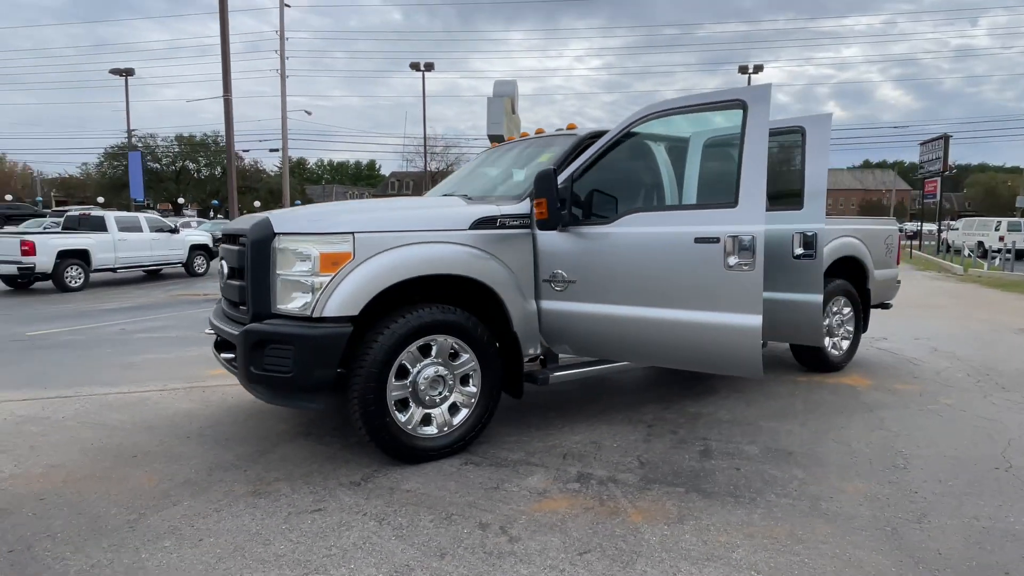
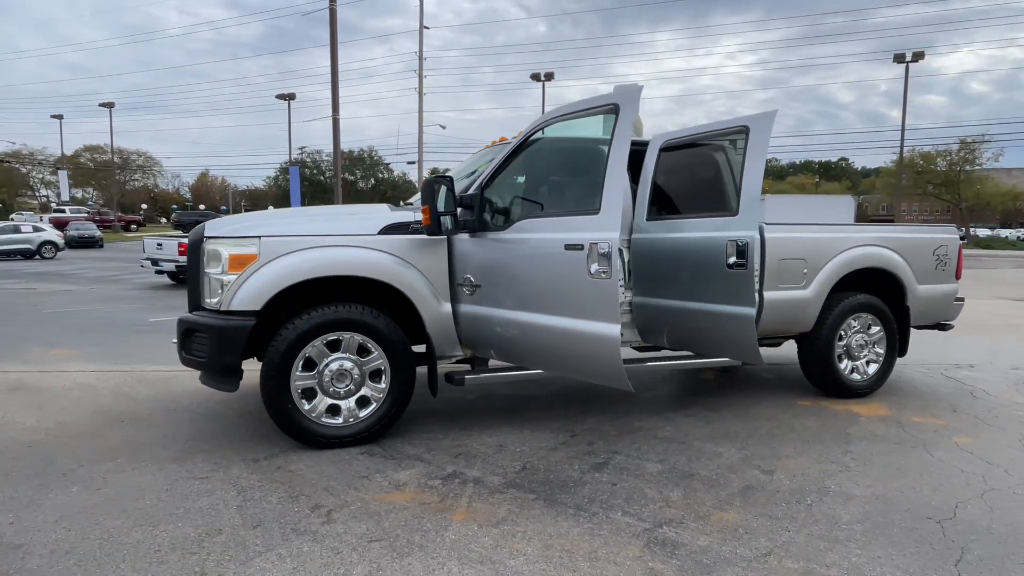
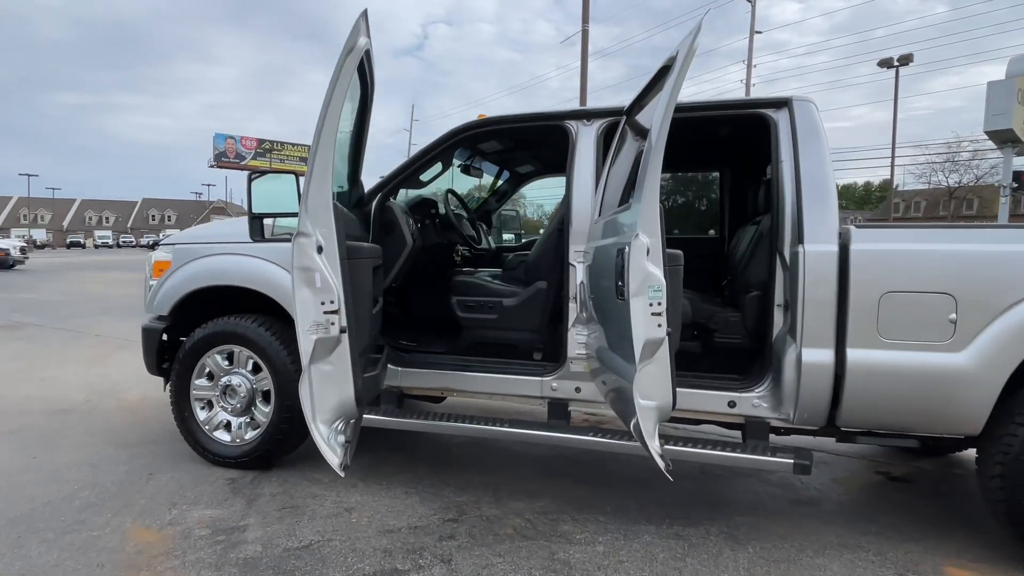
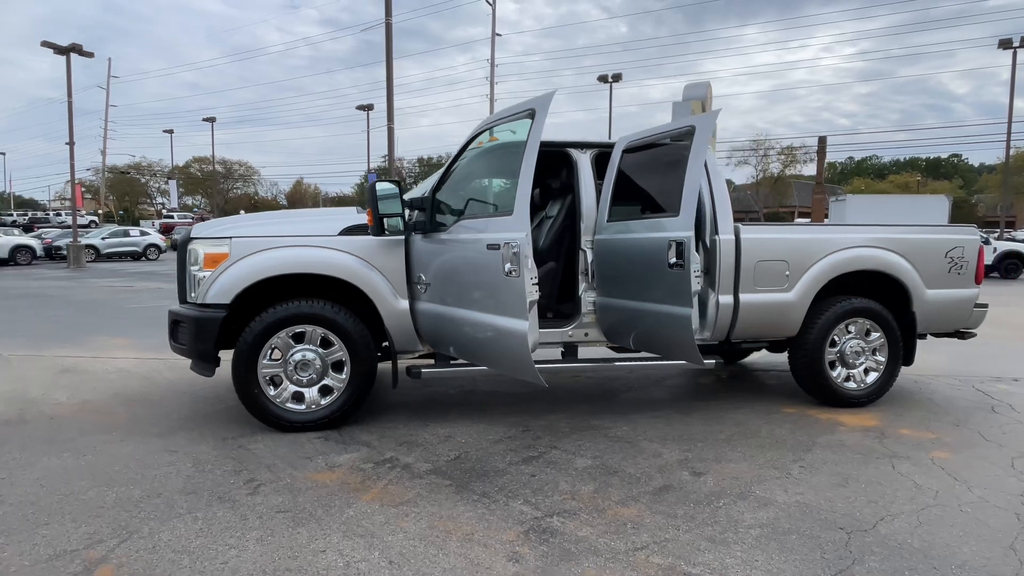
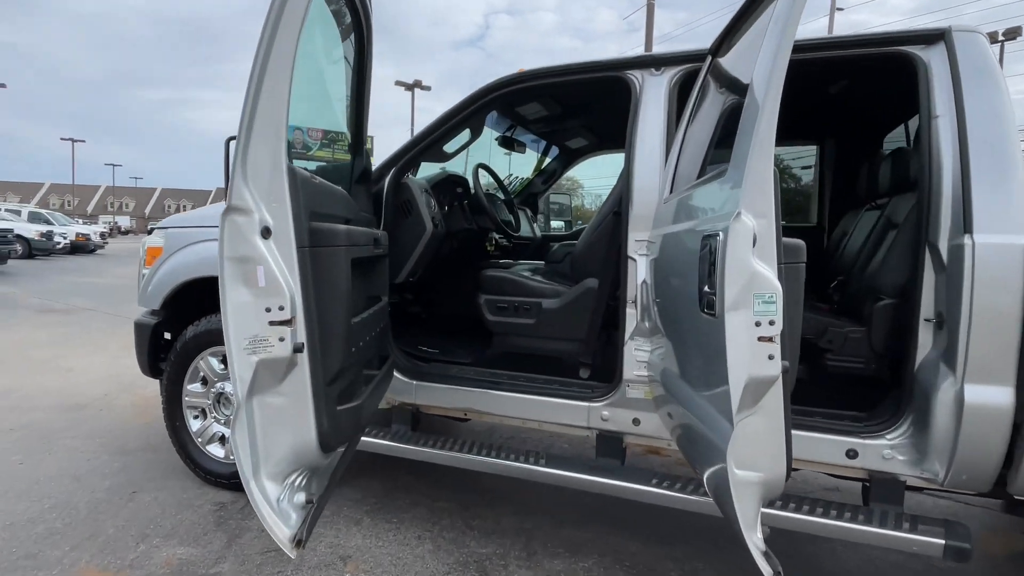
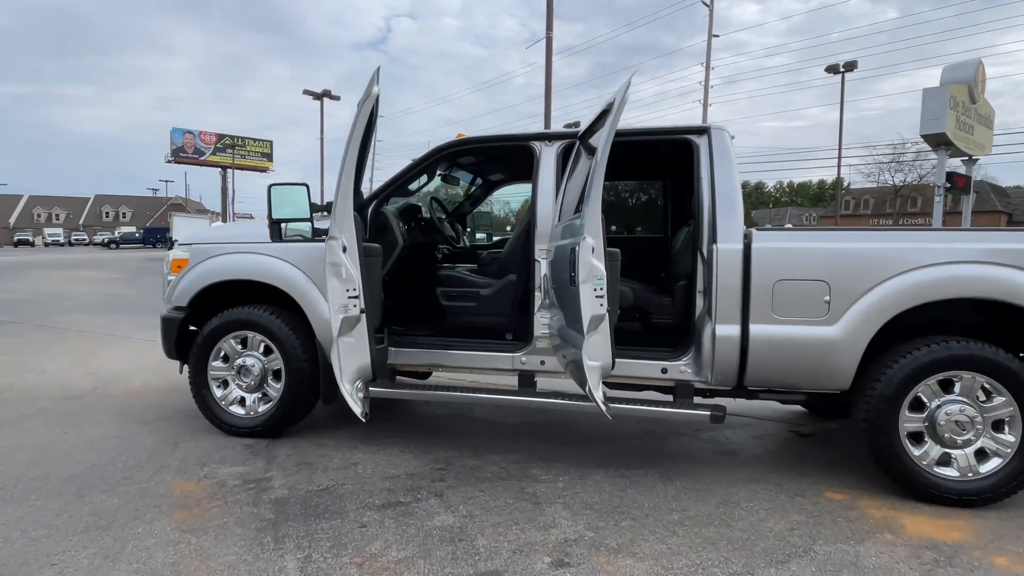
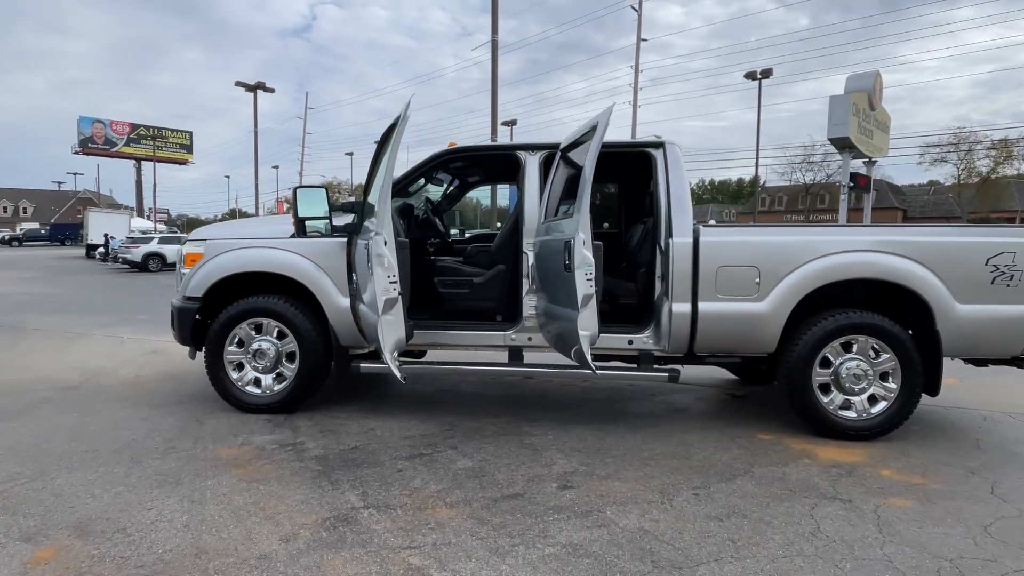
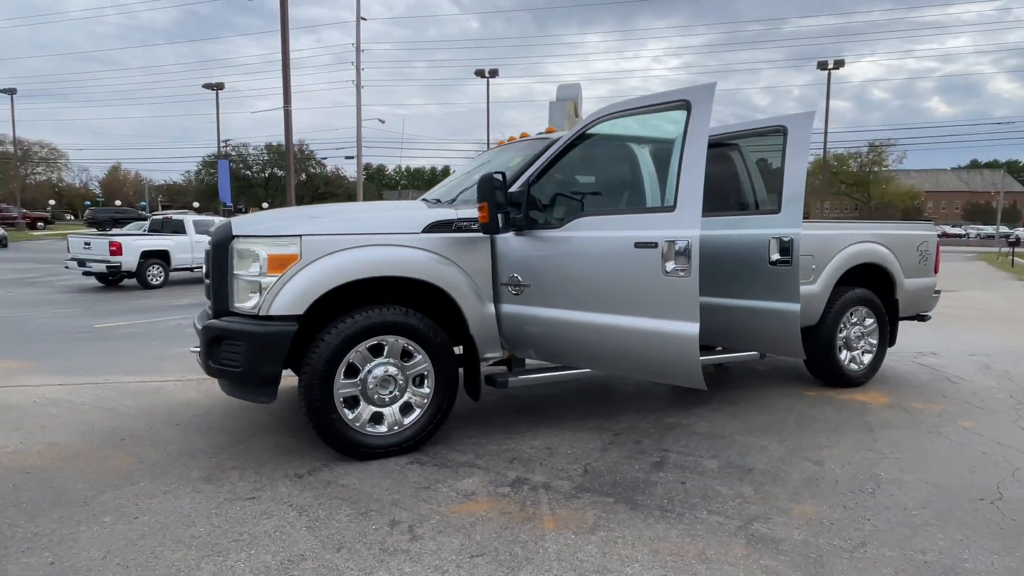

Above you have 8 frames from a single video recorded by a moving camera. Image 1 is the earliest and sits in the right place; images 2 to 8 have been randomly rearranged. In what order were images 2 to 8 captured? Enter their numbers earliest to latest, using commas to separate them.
8, 2, 4, 7, 6, 3, 5
